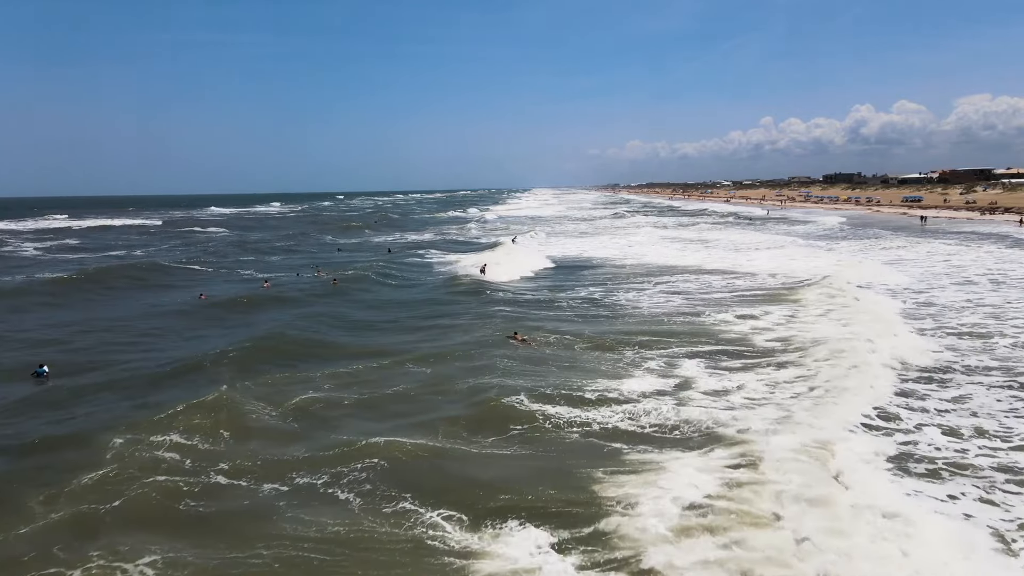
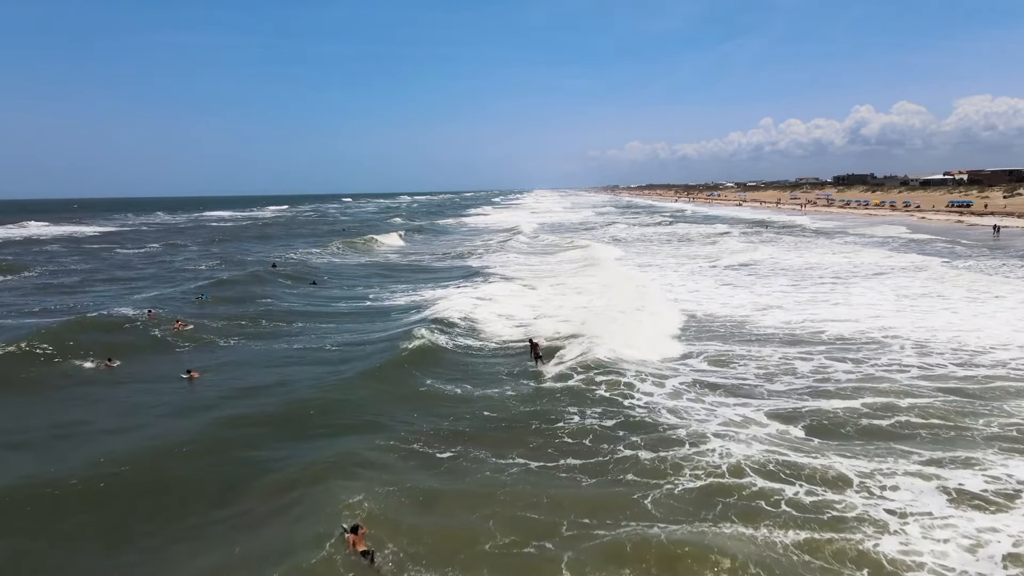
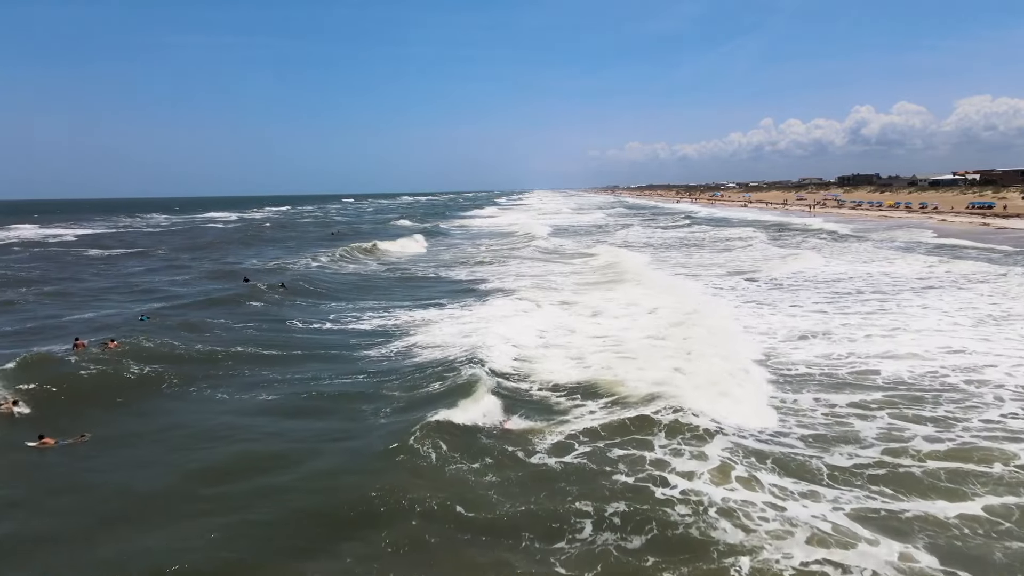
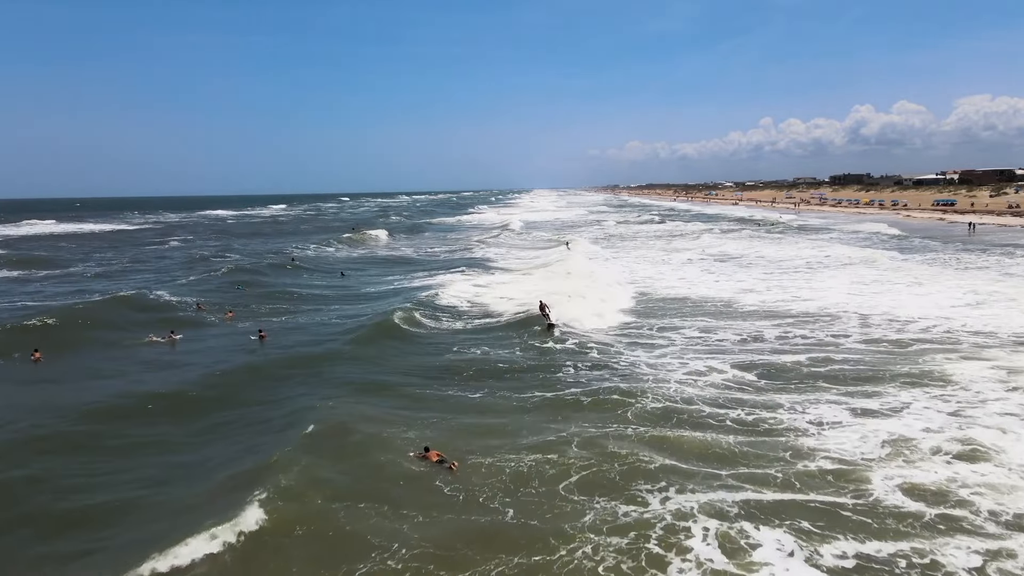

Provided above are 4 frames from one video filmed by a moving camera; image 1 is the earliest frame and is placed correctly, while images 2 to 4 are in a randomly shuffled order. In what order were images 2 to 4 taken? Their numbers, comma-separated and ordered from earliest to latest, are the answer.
4, 2, 3
